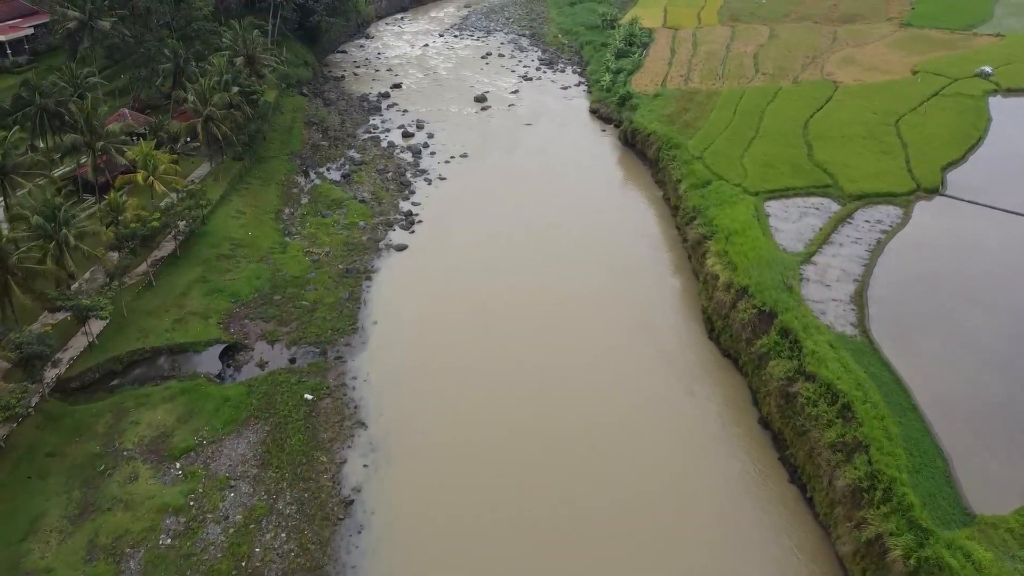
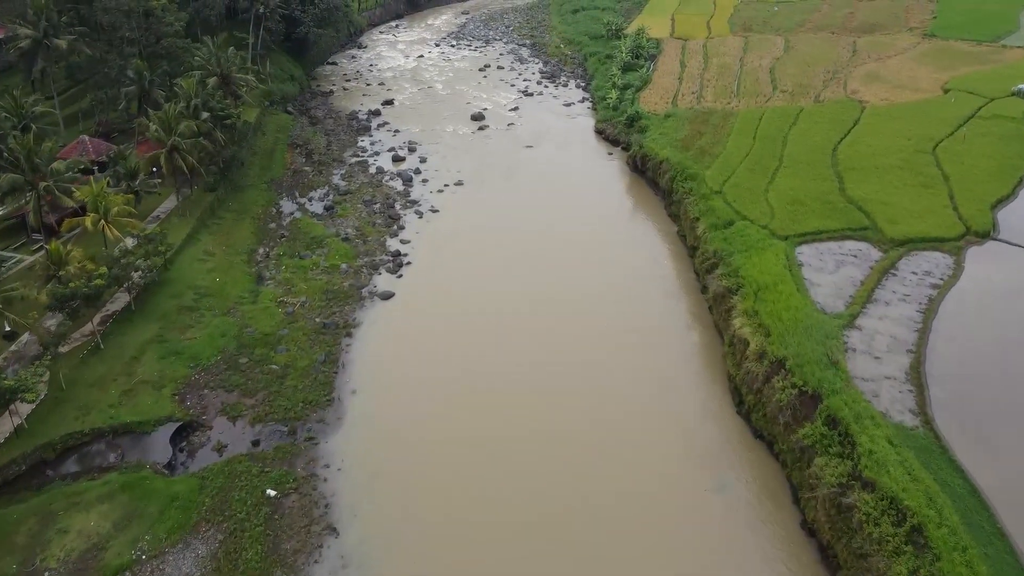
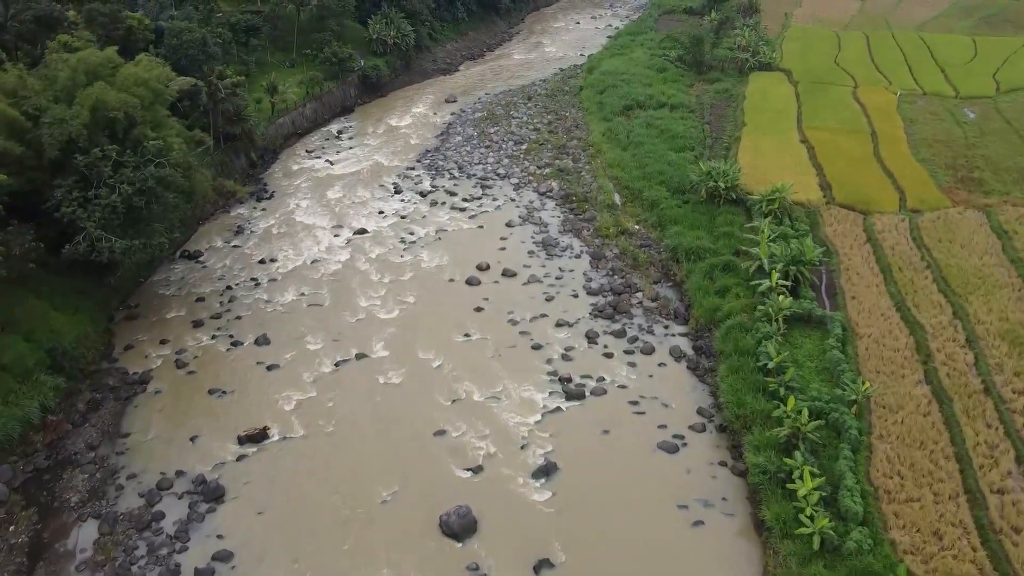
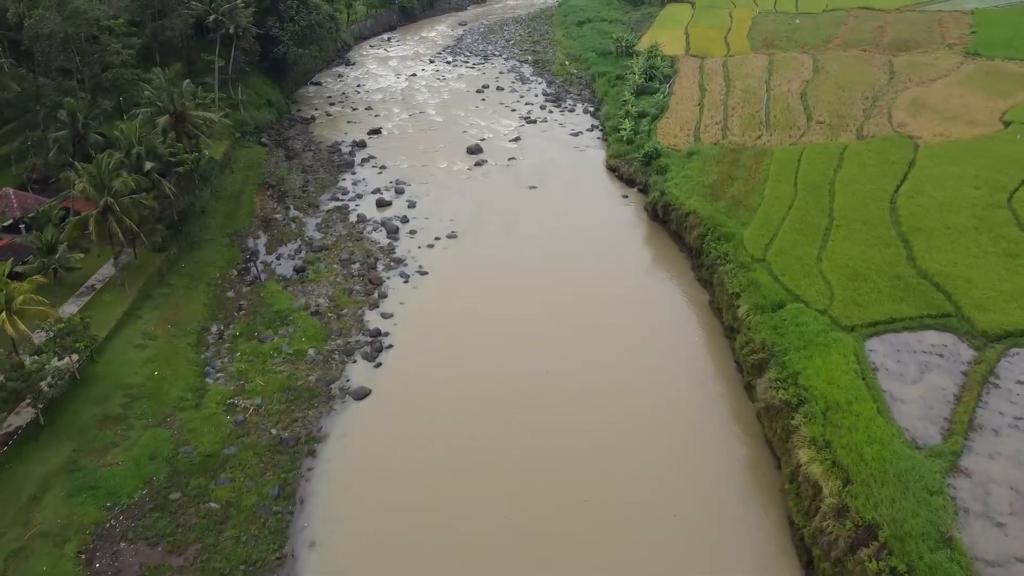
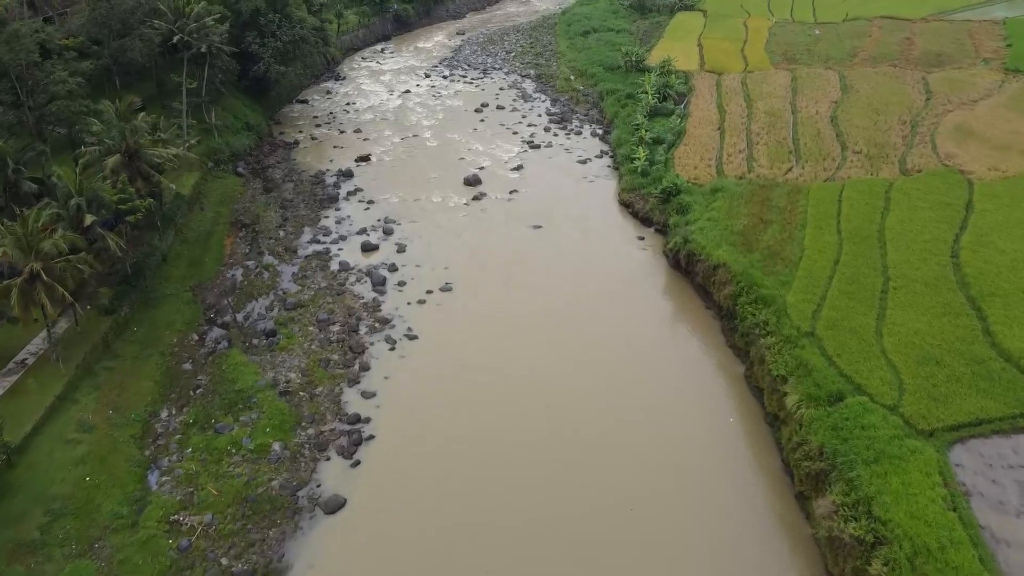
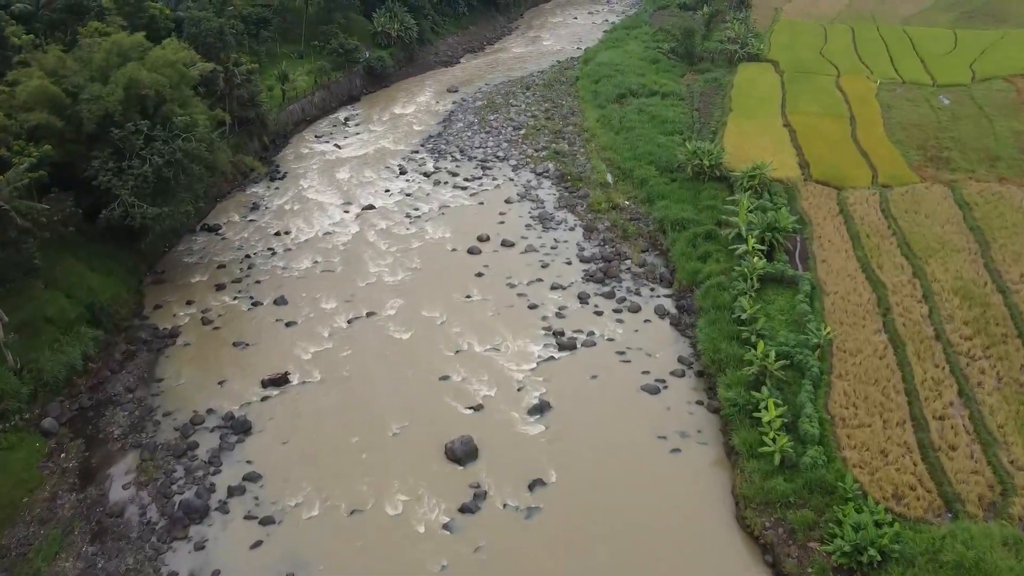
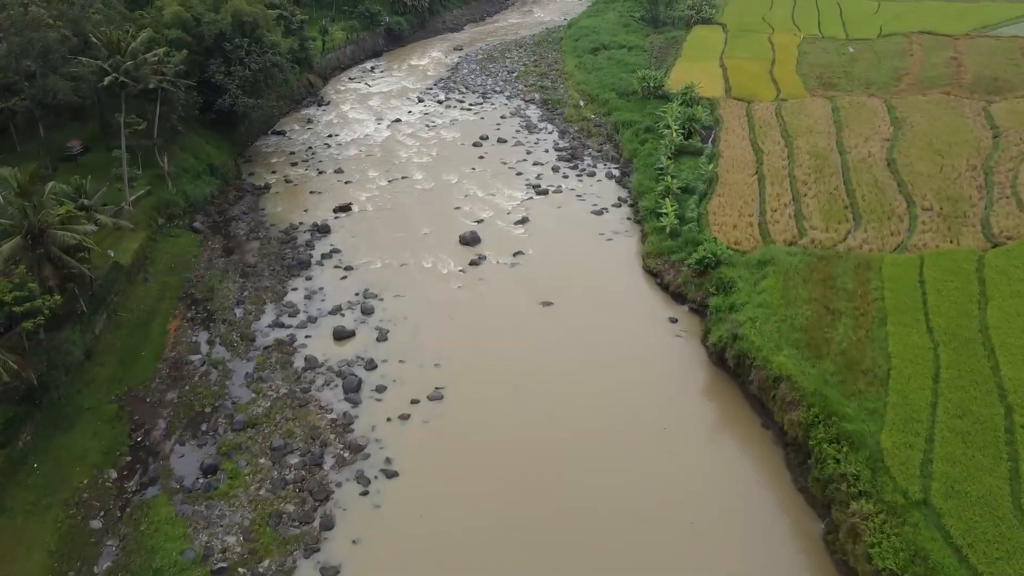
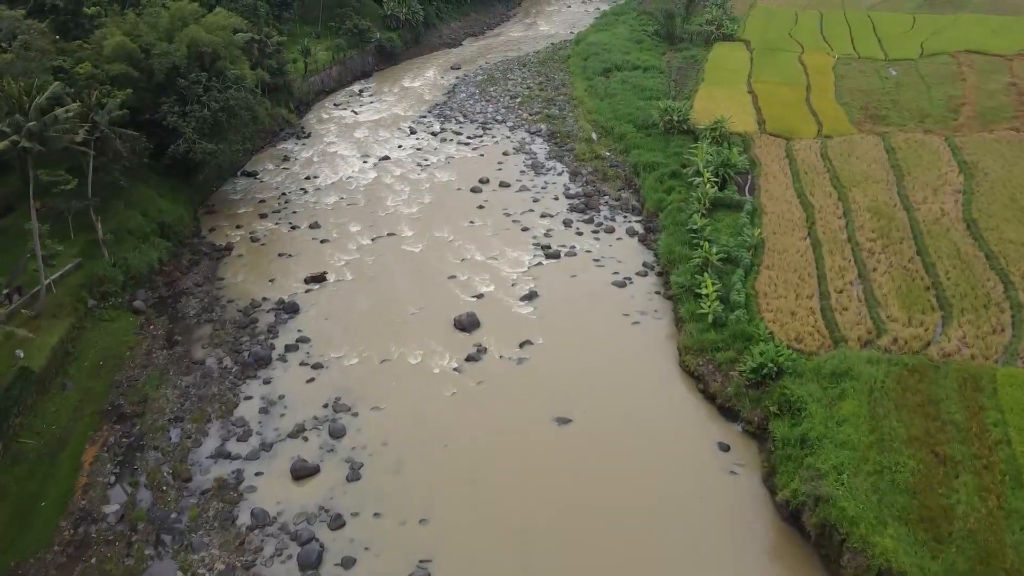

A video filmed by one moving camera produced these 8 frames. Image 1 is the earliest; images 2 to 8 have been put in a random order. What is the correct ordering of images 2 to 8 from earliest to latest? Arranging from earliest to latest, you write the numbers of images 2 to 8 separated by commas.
2, 4, 5, 7, 8, 6, 3
